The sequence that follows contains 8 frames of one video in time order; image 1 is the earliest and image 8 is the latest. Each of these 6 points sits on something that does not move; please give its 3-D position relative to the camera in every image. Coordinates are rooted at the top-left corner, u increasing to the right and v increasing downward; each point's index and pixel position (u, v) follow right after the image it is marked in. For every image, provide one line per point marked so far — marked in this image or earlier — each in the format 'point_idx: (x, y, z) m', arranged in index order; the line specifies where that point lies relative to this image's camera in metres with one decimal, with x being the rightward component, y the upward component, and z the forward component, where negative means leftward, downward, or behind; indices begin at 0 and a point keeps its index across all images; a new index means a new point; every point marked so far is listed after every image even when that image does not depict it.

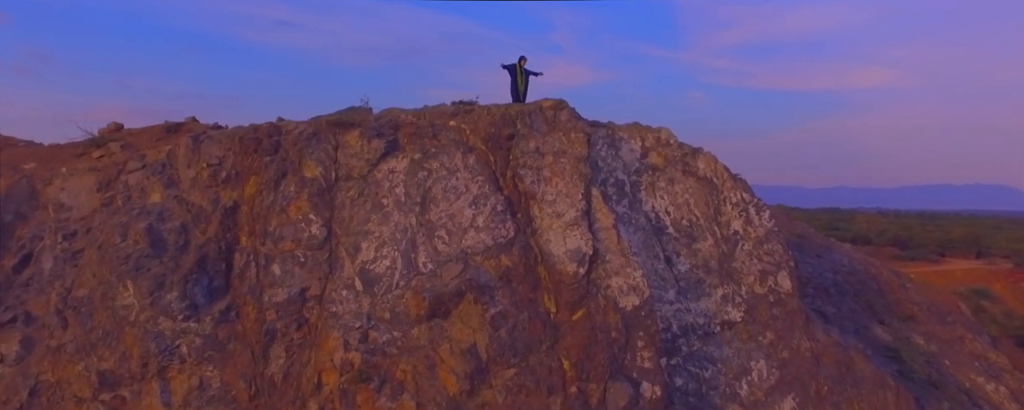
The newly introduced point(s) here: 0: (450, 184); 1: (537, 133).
0: (-0.7, +0.2, +5.1) m
1: (+0.3, +0.9, +5.7) m
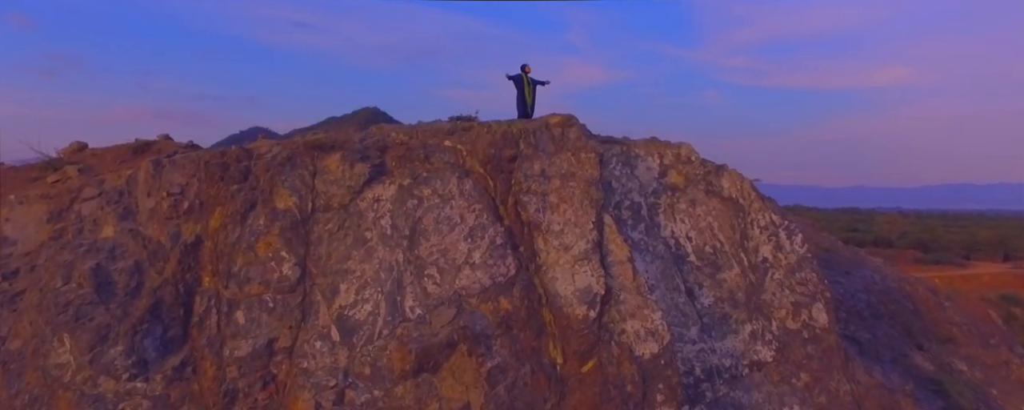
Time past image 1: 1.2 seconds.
0: (-0.6, -0.1, +4.5) m
1: (+0.3, +0.5, +5.1) m
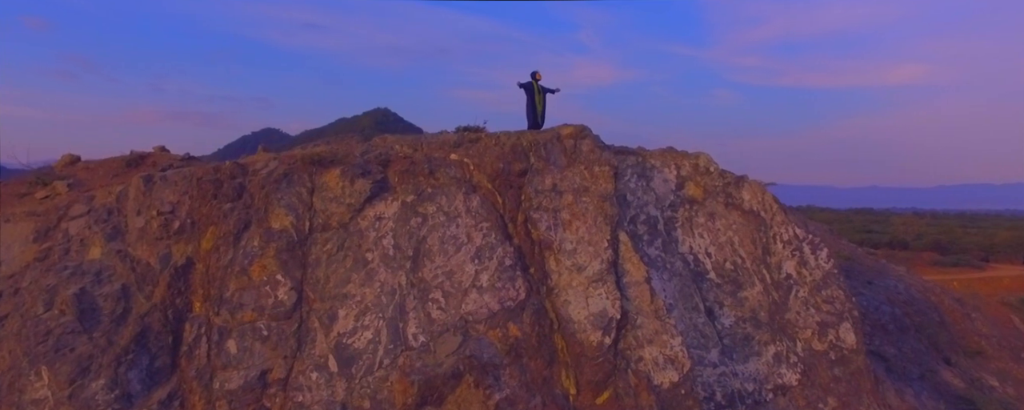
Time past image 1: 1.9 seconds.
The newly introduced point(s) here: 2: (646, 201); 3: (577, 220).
0: (-0.6, -0.3, +4.2) m
1: (+0.4, +0.4, +4.8) m
2: (+1.6, 0.0, +5.6) m
3: (+0.6, -0.1, +4.6) m
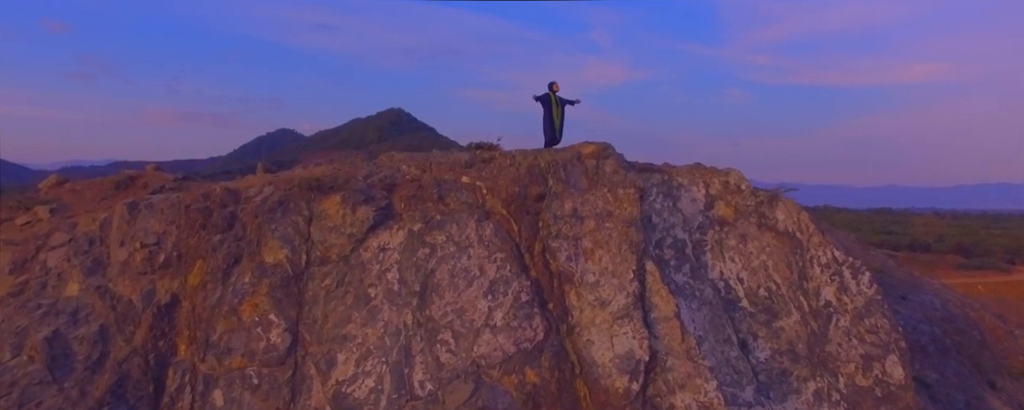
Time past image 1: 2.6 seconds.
0: (-0.4, -0.5, +3.8) m
1: (+0.6, +0.1, +4.4) m
2: (+1.8, -0.2, +5.2) m
3: (+0.8, -0.4, +4.1) m
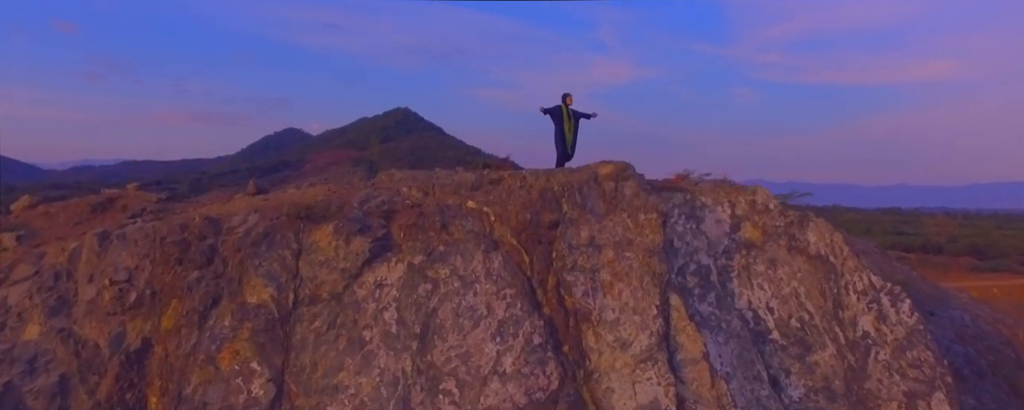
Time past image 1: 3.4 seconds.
0: (-0.3, -0.7, +3.4) m
1: (+0.7, -0.1, +4.0) m
2: (+1.9, -0.4, +4.8) m
3: (+0.8, -0.6, +3.7) m
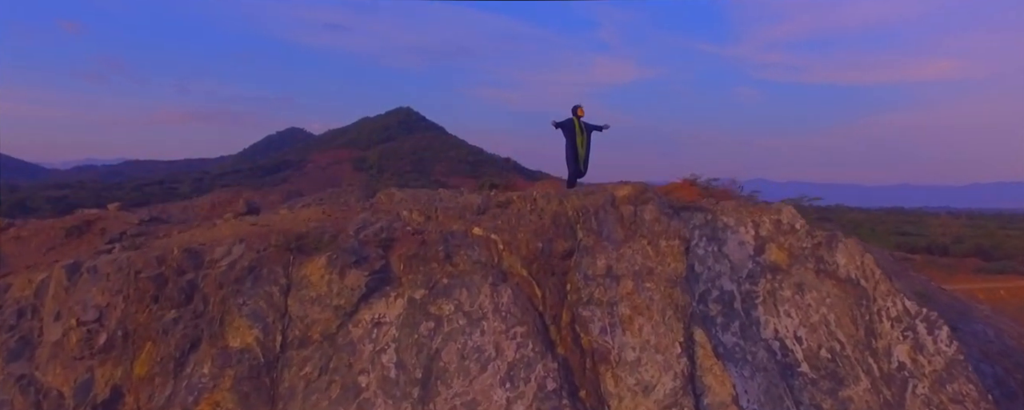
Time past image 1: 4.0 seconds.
0: (-0.3, -0.9, +3.1) m
1: (+0.7, -0.3, +3.6) m
2: (+1.9, -0.6, +4.4) m
3: (+0.9, -0.8, +3.4) m
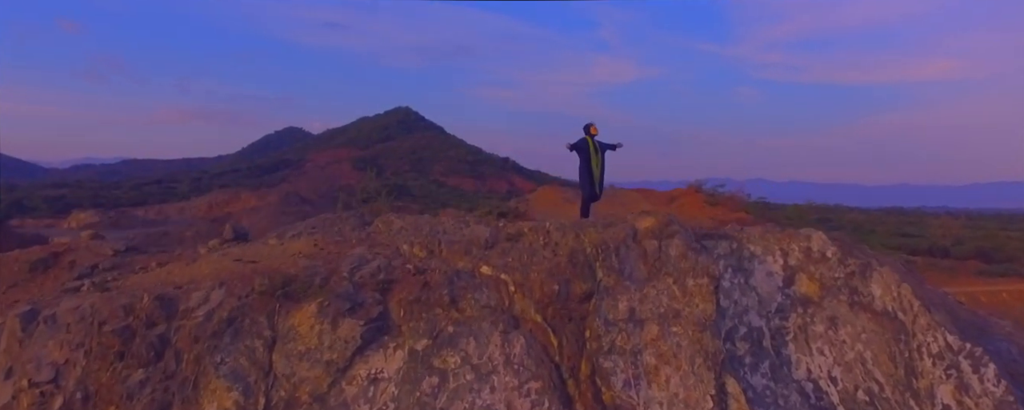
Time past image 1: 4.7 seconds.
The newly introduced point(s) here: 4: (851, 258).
0: (-0.2, -1.2, +2.7) m
1: (+0.8, -0.5, +3.3) m
2: (+2.0, -0.9, +4.1) m
3: (+1.0, -1.1, +3.0) m
4: (+3.2, -0.5, +4.5) m
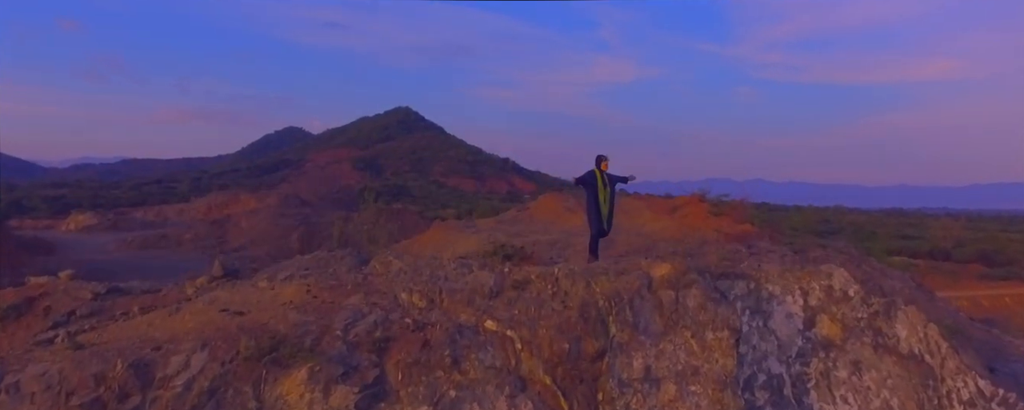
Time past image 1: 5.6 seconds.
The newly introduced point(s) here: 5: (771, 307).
0: (-0.2, -1.5, +2.5) m
1: (+0.9, -0.8, +3.0) m
2: (+2.1, -1.2, +3.9) m
3: (+1.0, -1.4, +2.8) m
4: (+3.3, -0.8, +4.3) m
5: (+2.2, -0.8, +4.0) m
